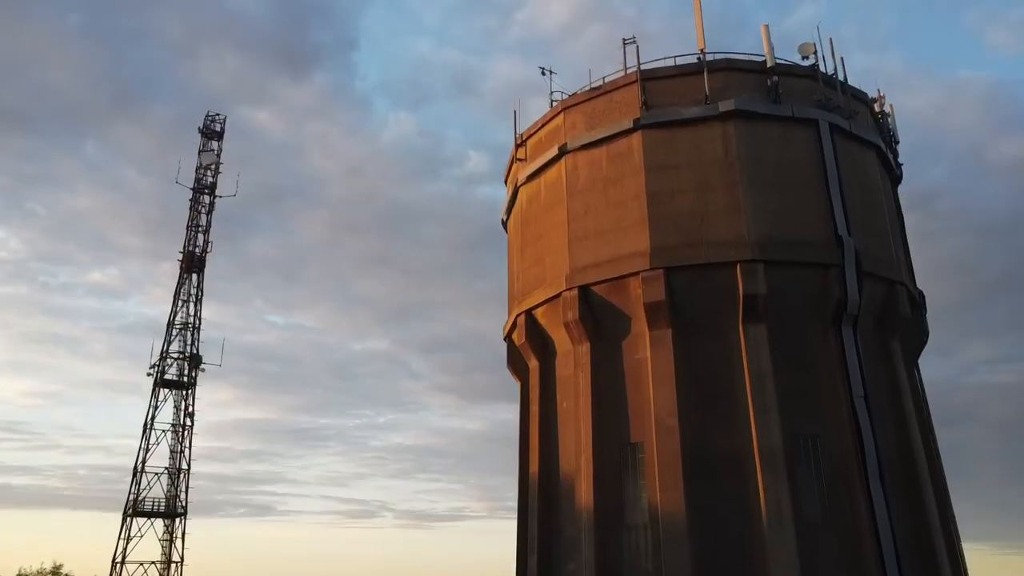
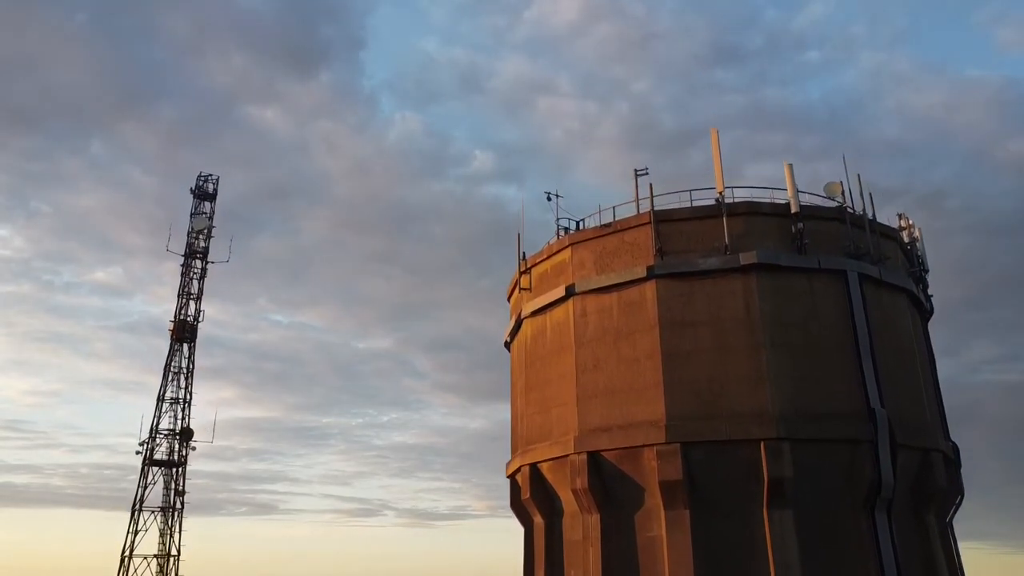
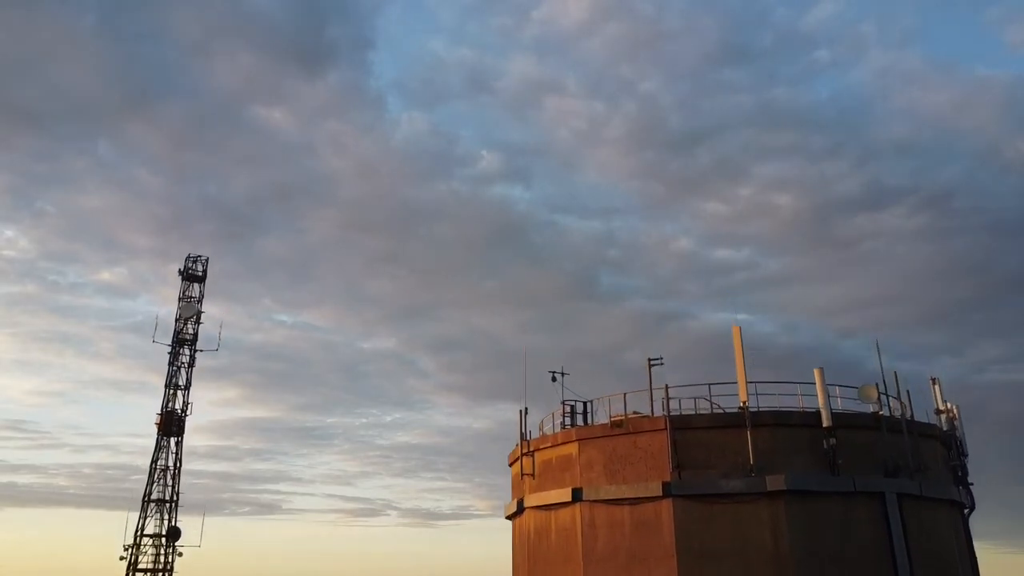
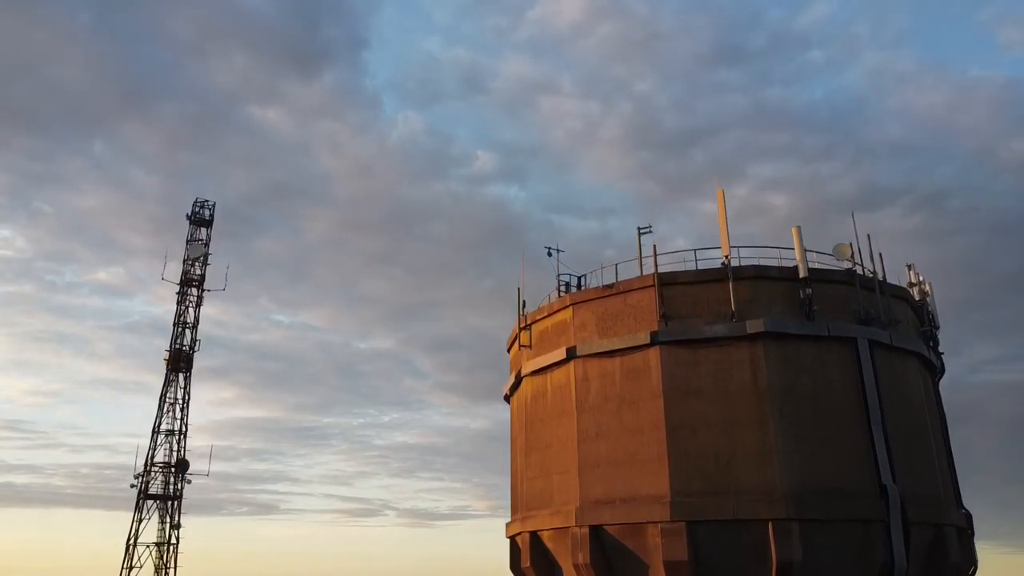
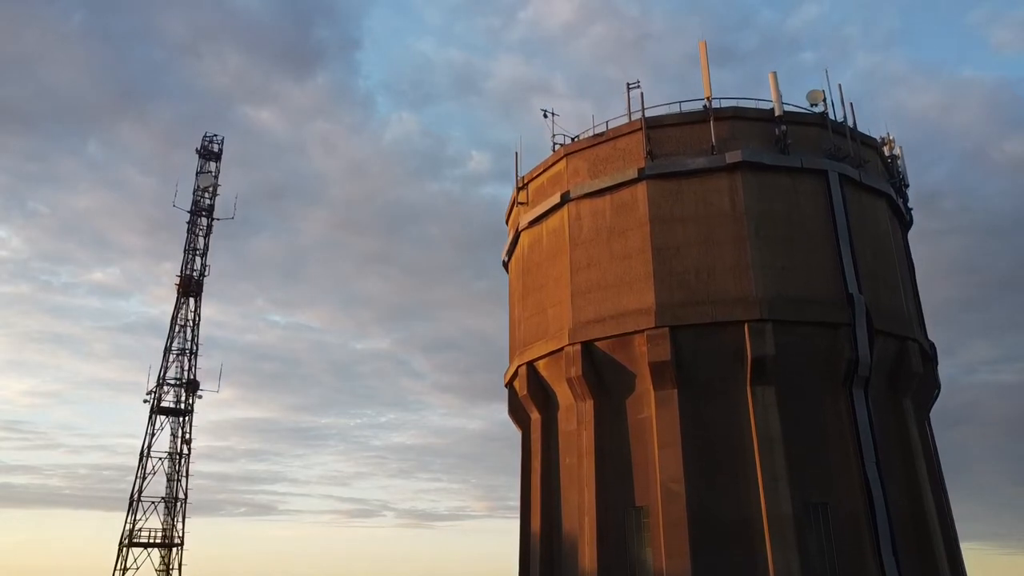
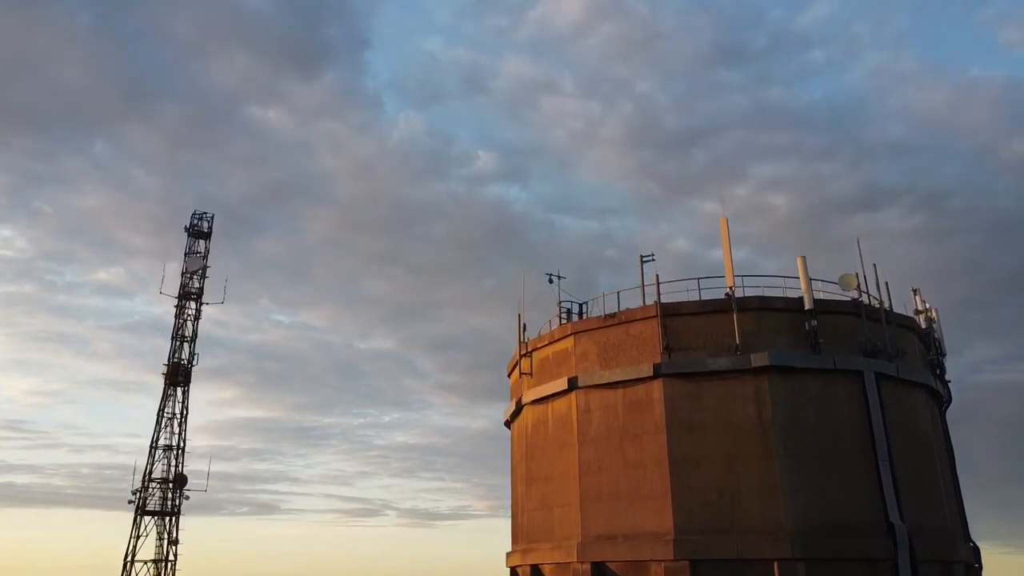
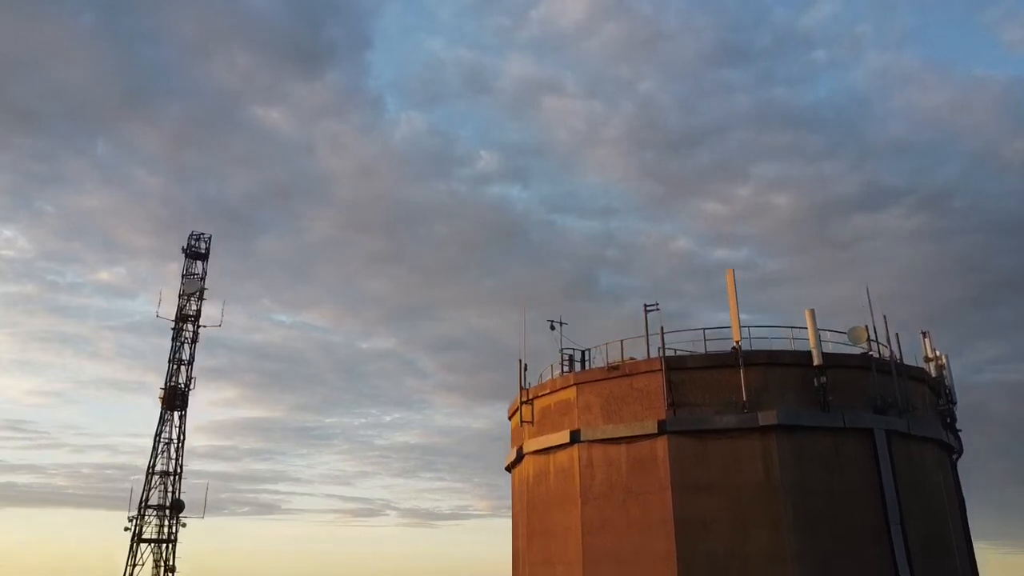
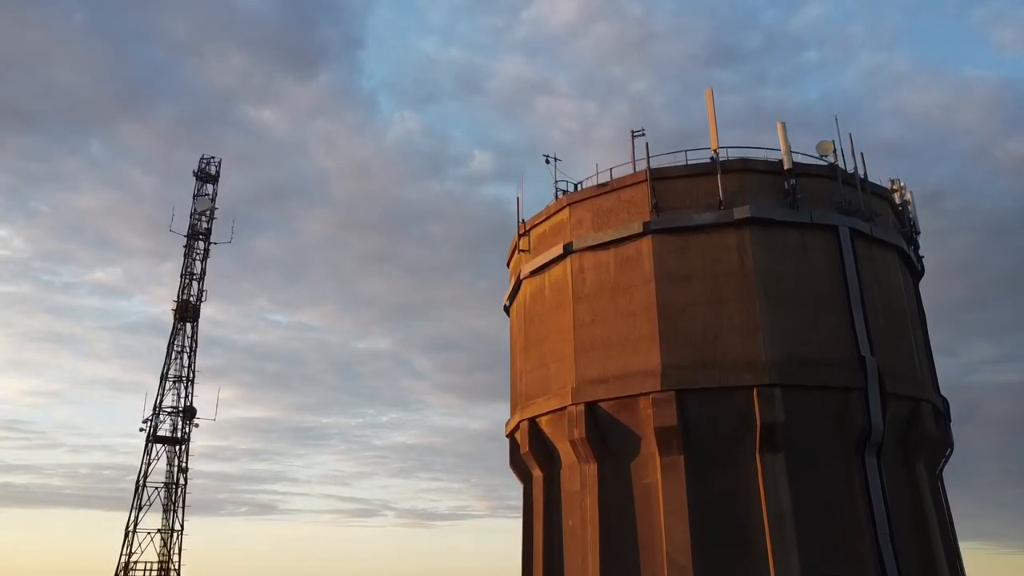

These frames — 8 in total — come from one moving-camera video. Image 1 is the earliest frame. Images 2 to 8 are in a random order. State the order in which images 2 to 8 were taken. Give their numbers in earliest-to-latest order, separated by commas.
5, 8, 2, 4, 6, 7, 3
